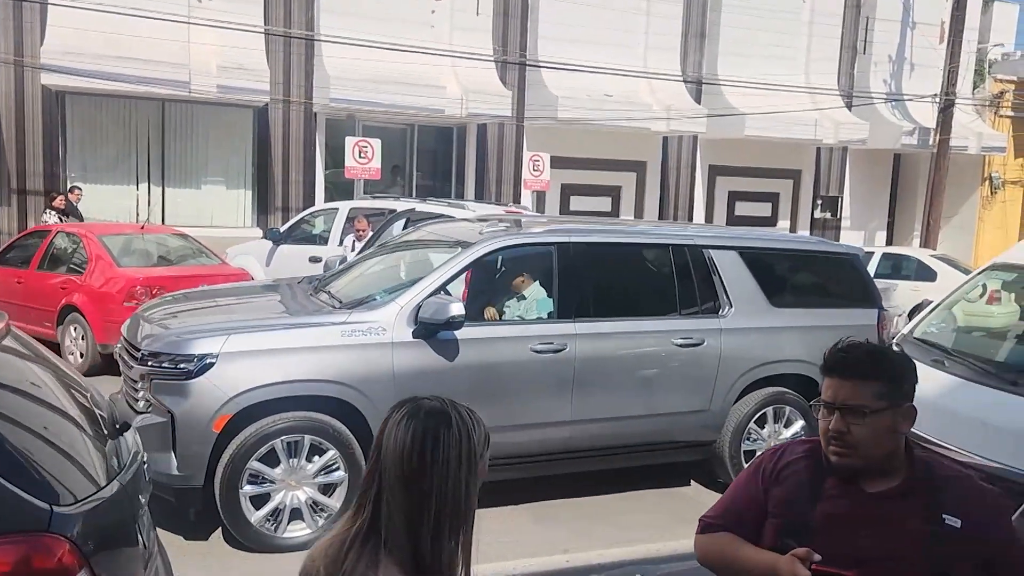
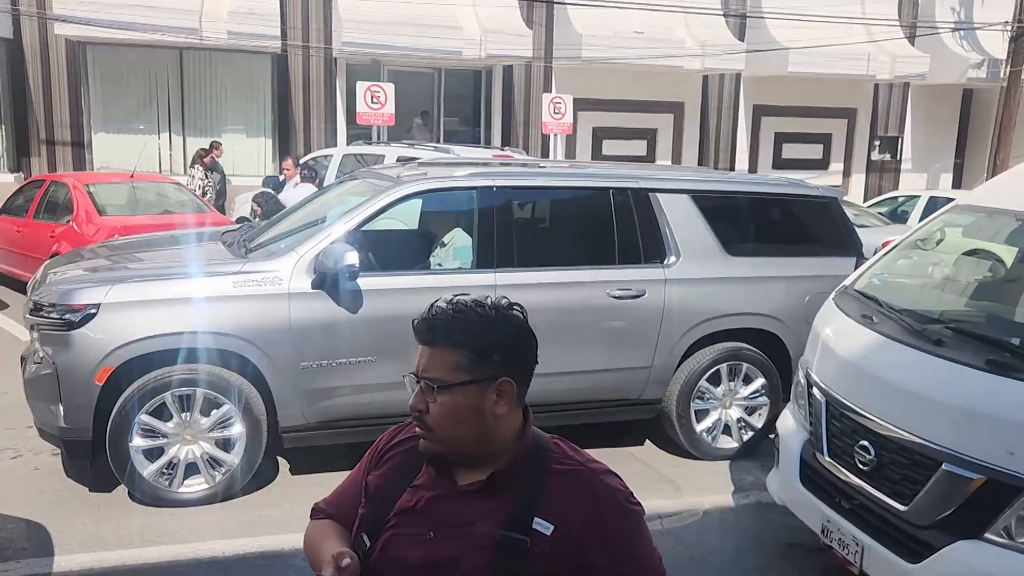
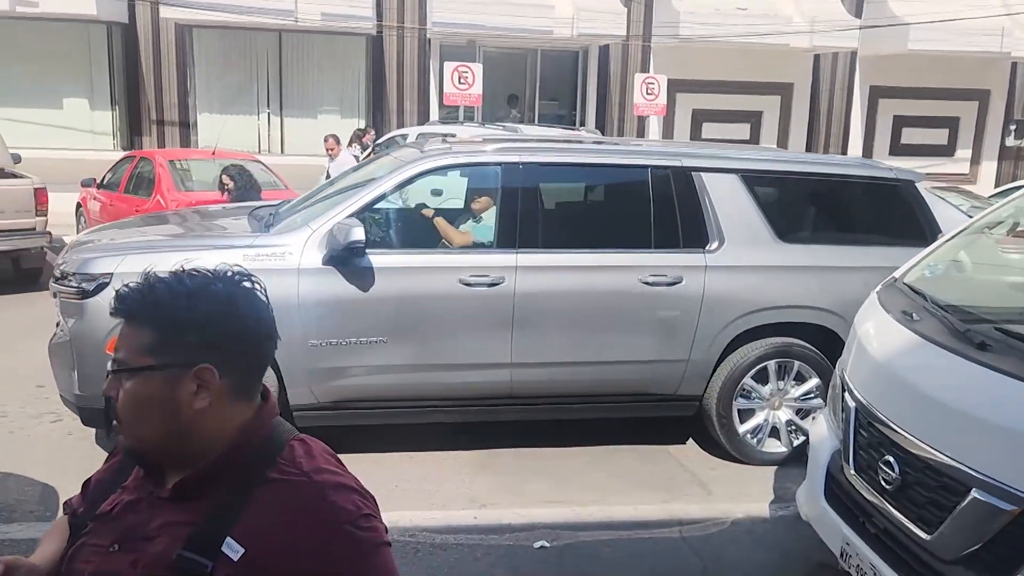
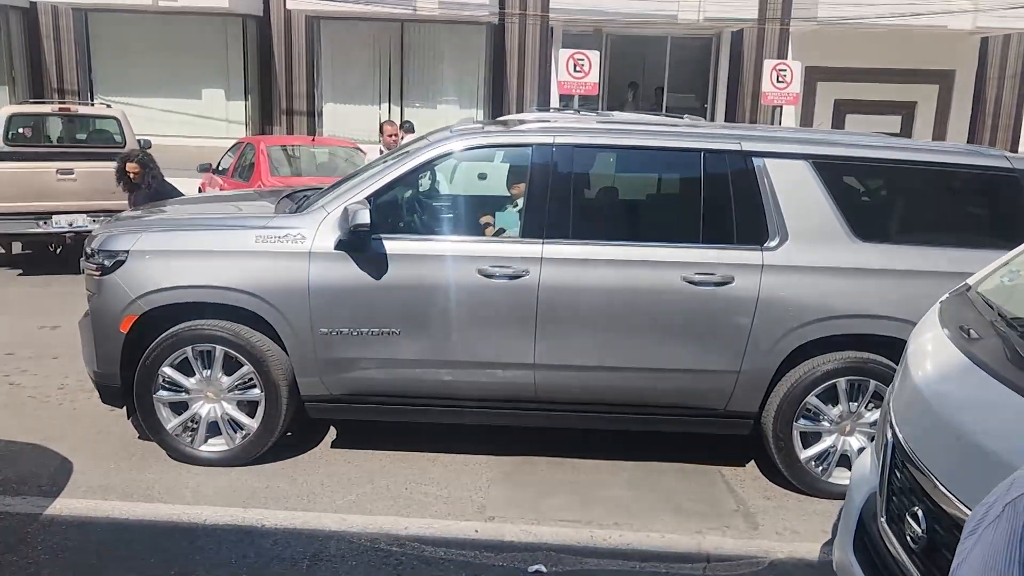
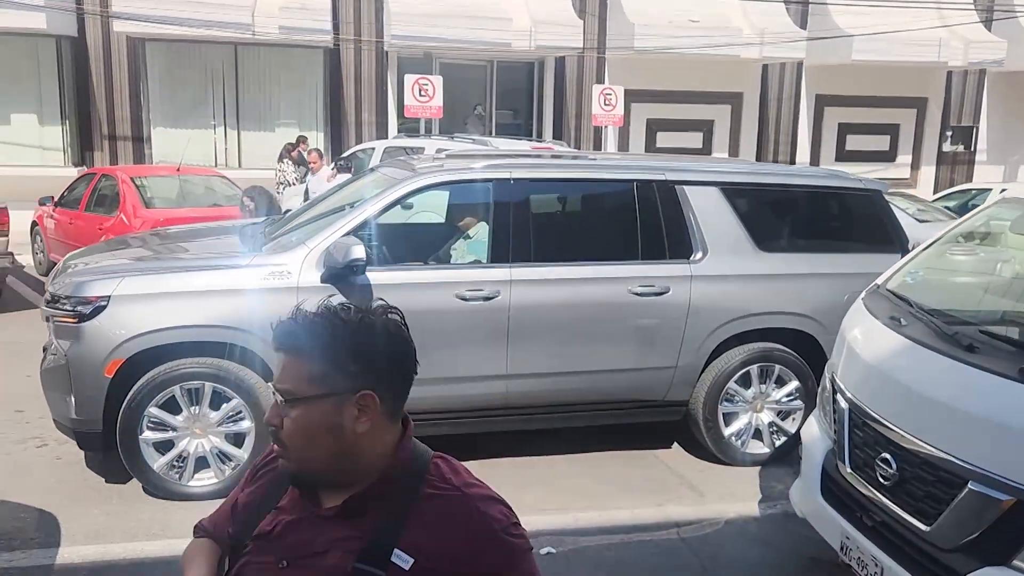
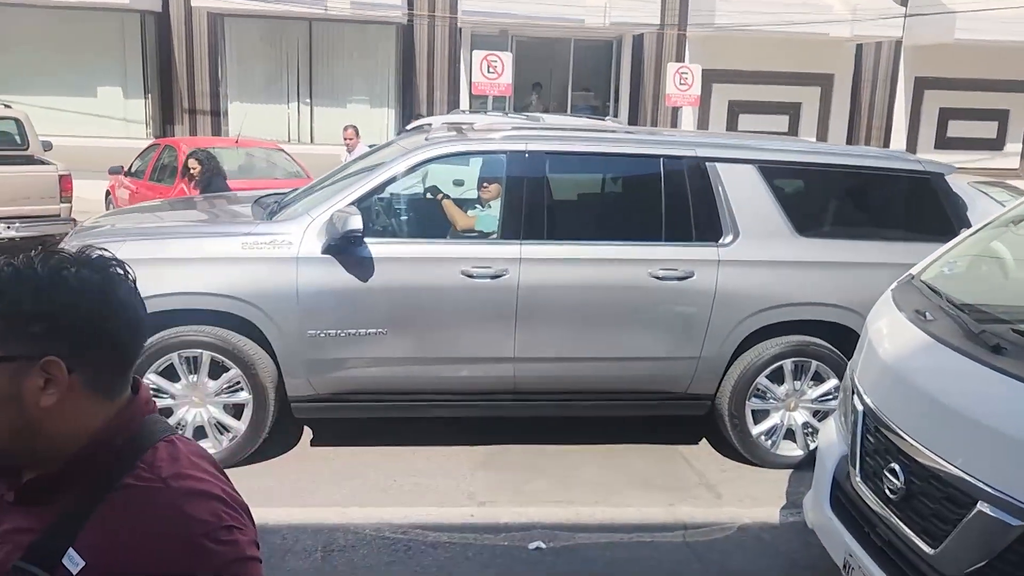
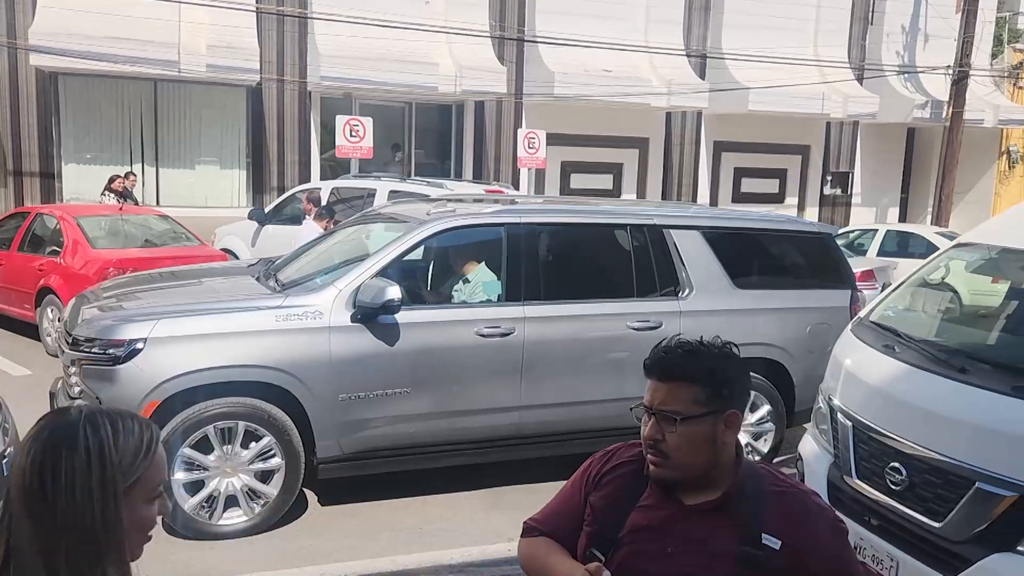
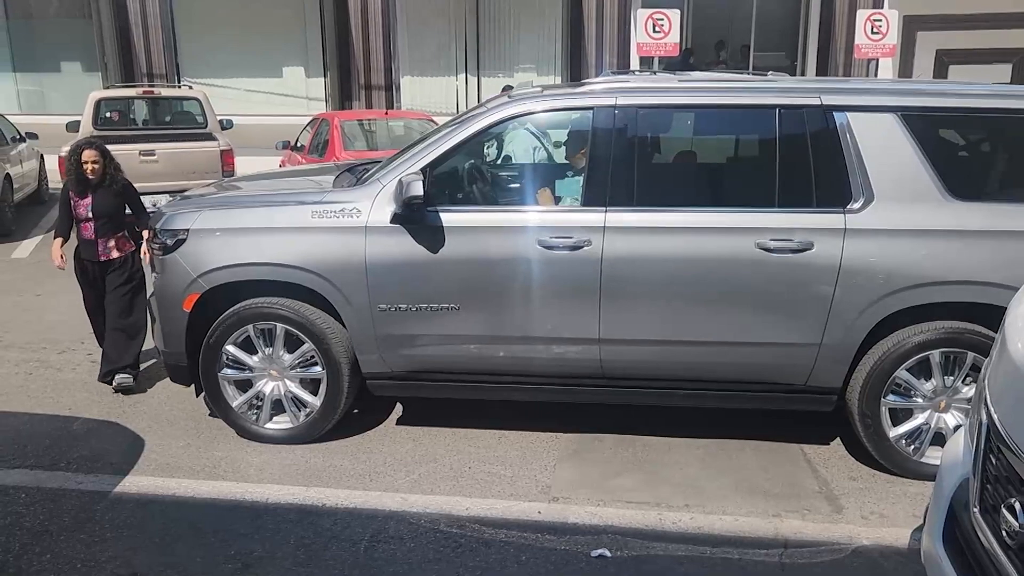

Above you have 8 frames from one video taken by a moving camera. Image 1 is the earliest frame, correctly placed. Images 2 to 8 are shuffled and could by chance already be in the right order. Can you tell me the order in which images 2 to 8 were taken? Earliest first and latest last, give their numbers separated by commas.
7, 2, 5, 3, 6, 4, 8
